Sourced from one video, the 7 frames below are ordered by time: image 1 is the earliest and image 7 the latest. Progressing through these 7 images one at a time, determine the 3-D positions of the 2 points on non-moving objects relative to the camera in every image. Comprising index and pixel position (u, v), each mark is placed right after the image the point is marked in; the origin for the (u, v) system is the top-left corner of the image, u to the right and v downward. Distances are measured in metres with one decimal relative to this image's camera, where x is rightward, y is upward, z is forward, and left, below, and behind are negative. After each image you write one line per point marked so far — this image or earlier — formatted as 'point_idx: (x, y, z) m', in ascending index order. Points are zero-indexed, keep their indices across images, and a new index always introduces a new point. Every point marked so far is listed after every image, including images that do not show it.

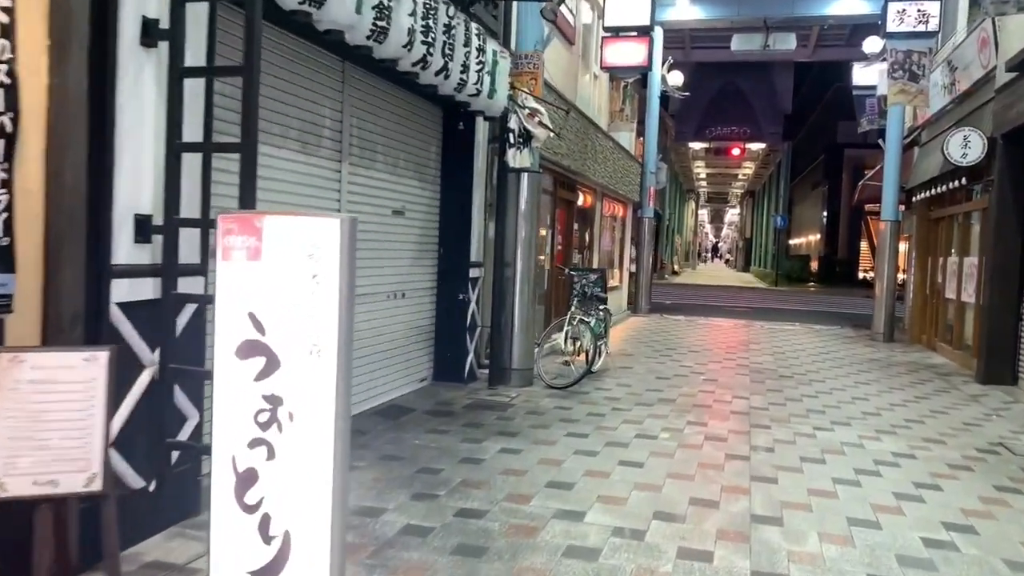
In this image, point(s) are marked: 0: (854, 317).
0: (+7.8, -0.7, +18.3) m
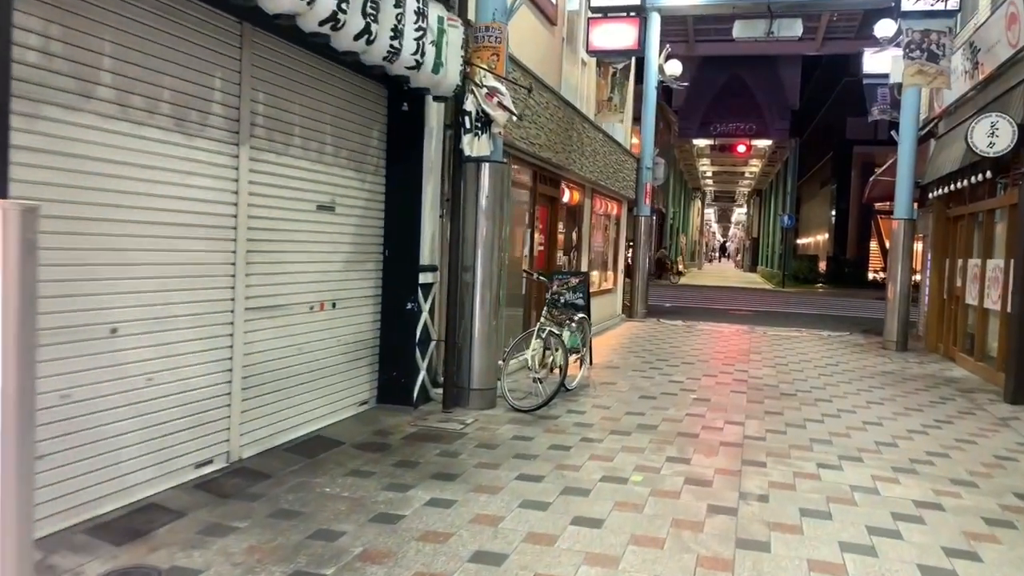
0: (+7.5, -0.7, +17.2) m
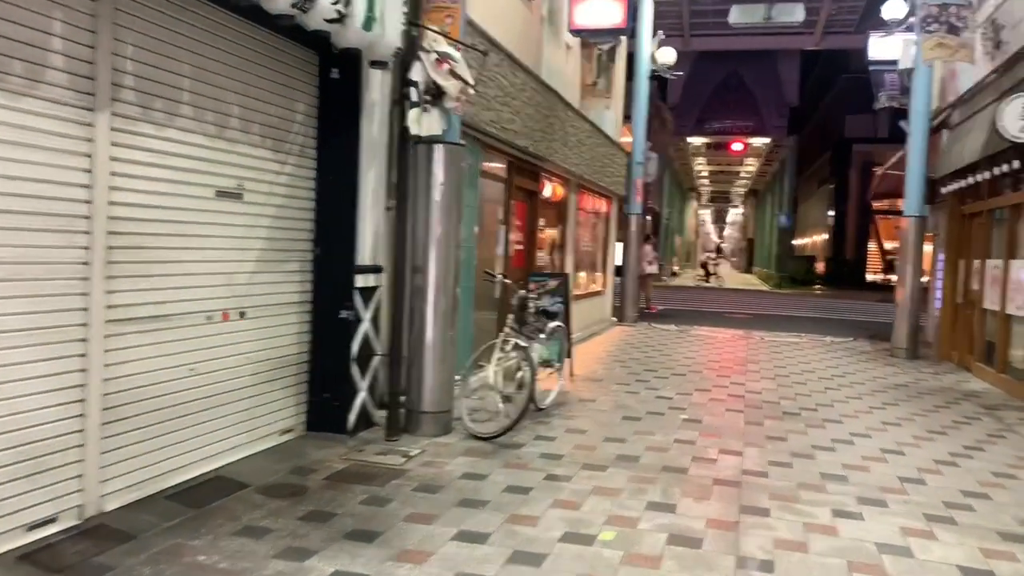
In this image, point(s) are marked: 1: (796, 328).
0: (+7.2, -0.8, +16.2) m
1: (+5.5, -0.8, +15.5) m
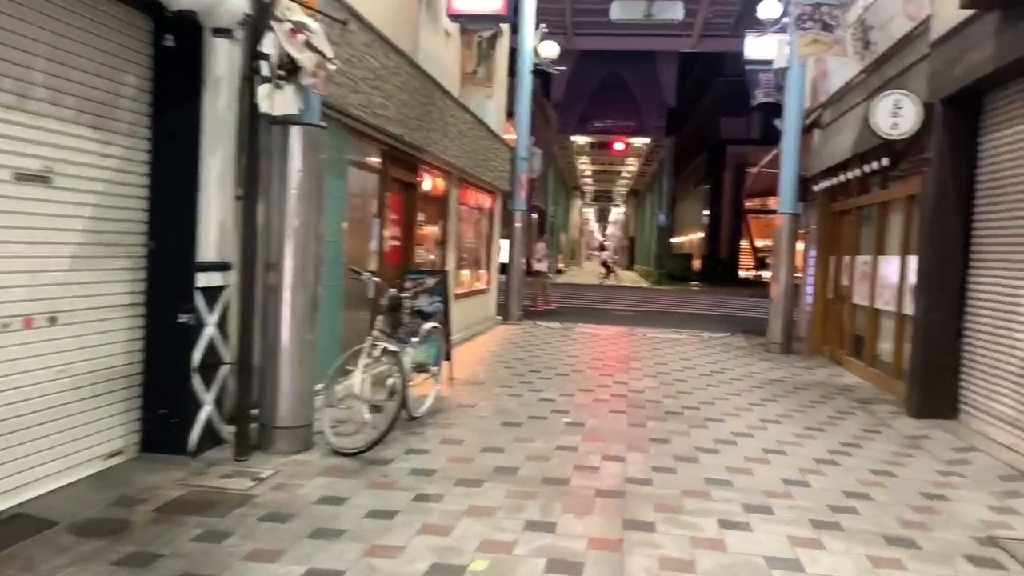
0: (+4.8, -0.7, +16.6) m
1: (+3.2, -0.7, +15.7) m
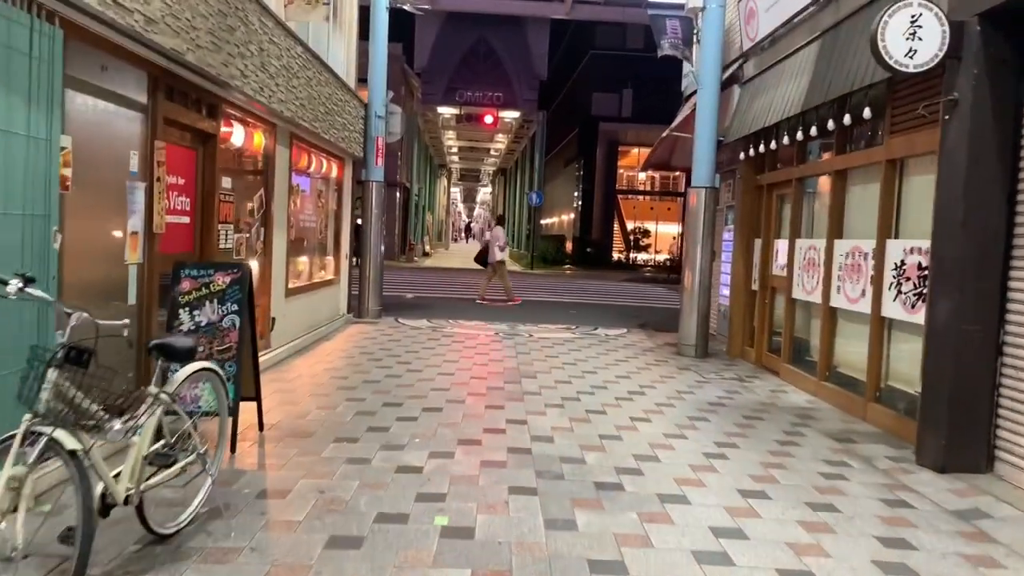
0: (+2.3, -0.5, +14.5) m
1: (+0.9, -0.5, +13.4) m
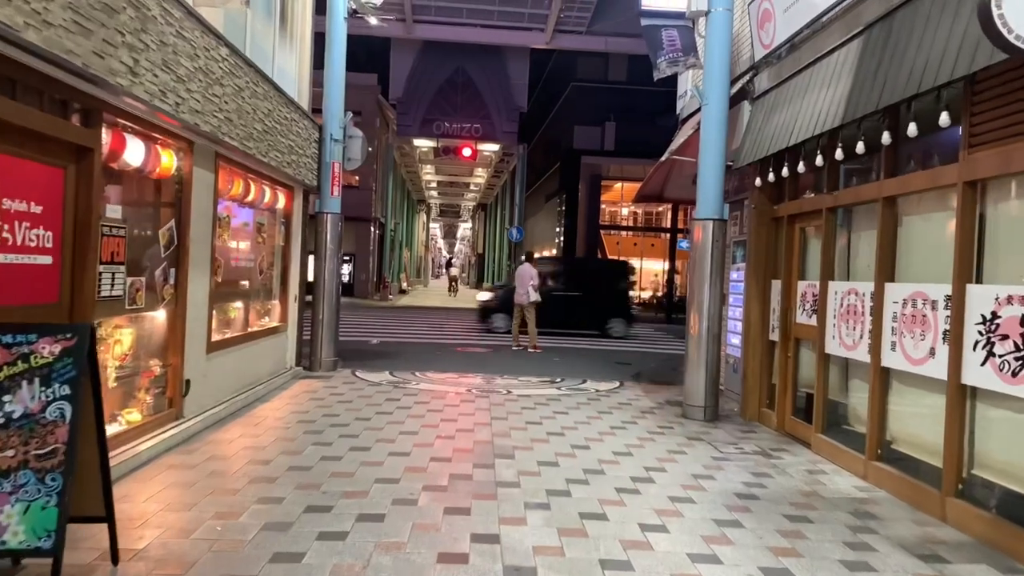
0: (+1.9, -1.2, +13.0) m
1: (+0.5, -1.2, +11.8) m
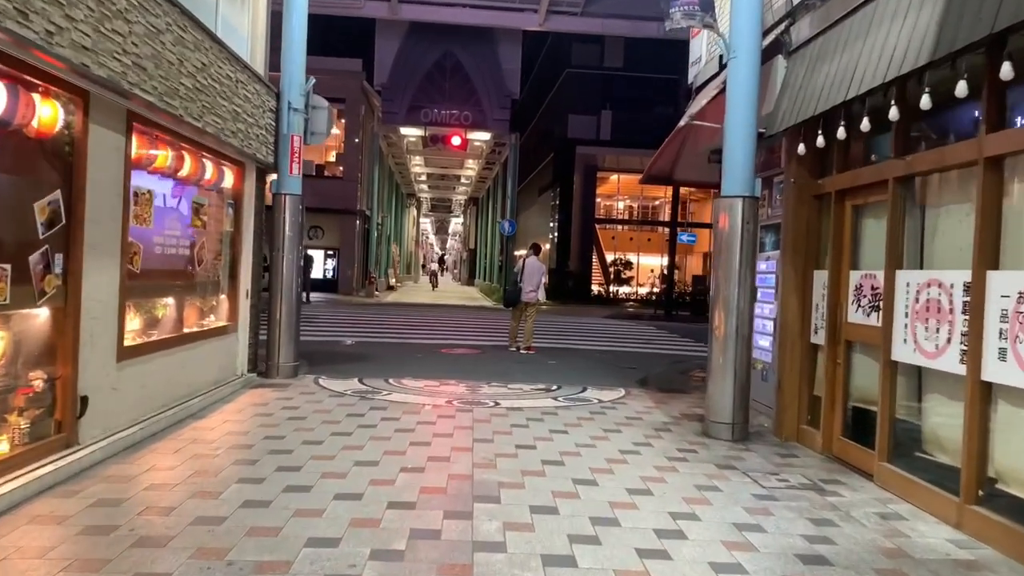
0: (+1.7, -1.1, +11.5) m
1: (+0.4, -1.1, +10.3) m
